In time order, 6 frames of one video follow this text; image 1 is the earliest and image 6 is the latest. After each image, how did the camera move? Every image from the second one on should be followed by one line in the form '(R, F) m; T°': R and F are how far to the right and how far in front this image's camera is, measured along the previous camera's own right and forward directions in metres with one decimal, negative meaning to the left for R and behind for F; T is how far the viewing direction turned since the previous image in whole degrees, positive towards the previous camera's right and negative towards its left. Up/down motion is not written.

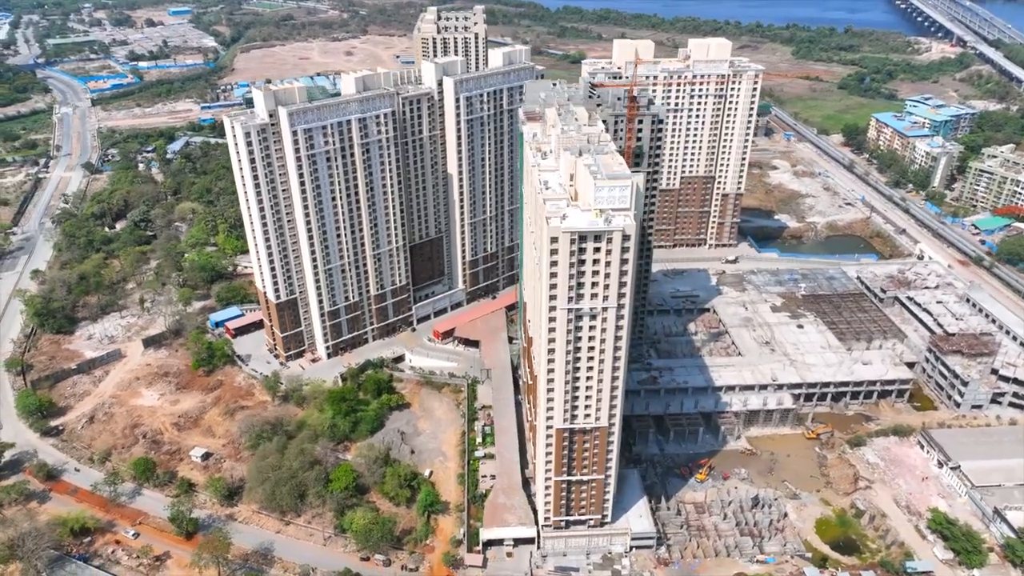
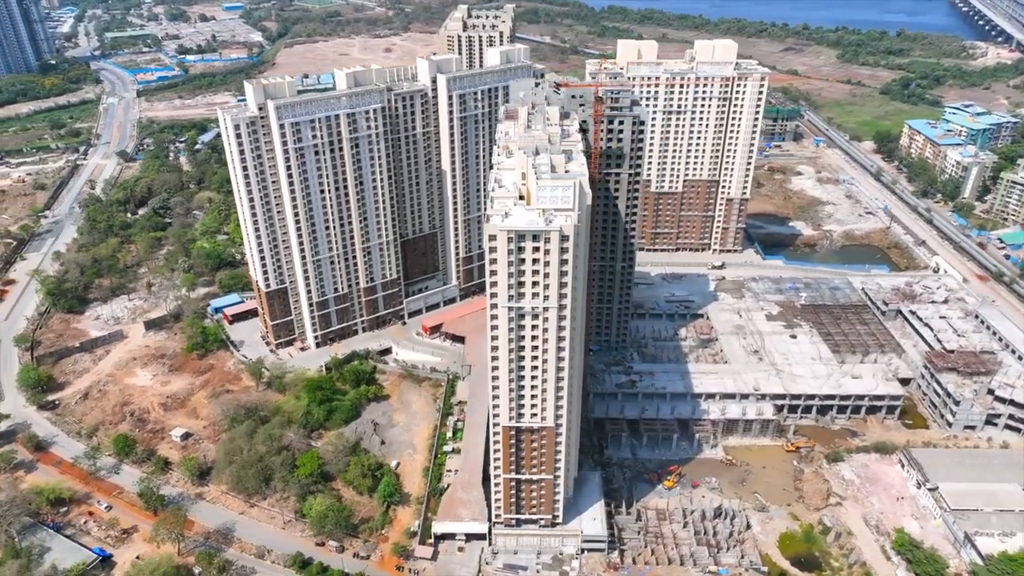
(+10.2, 0.0) m; -4°
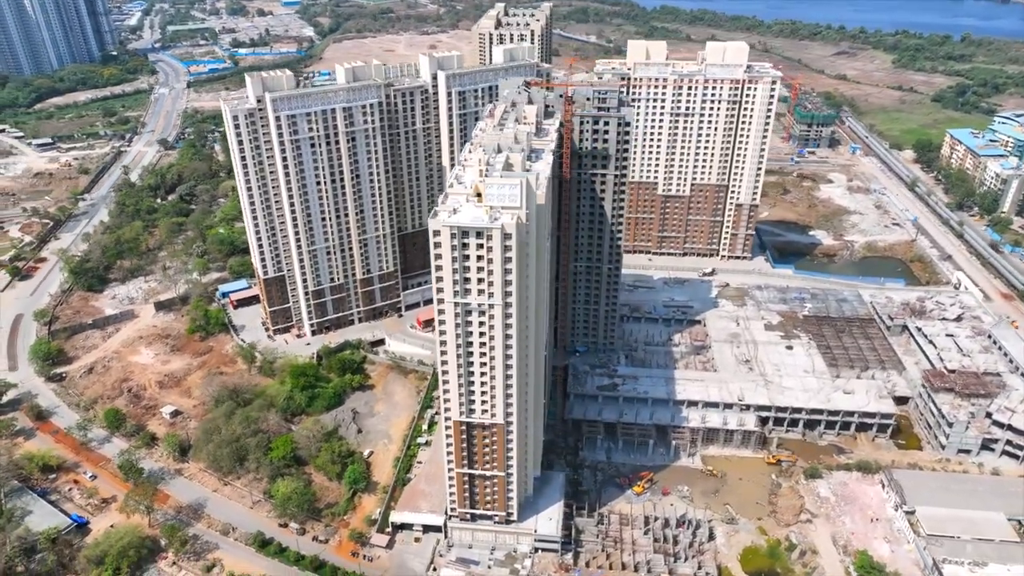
(+10.3, 0.0) m; -4°
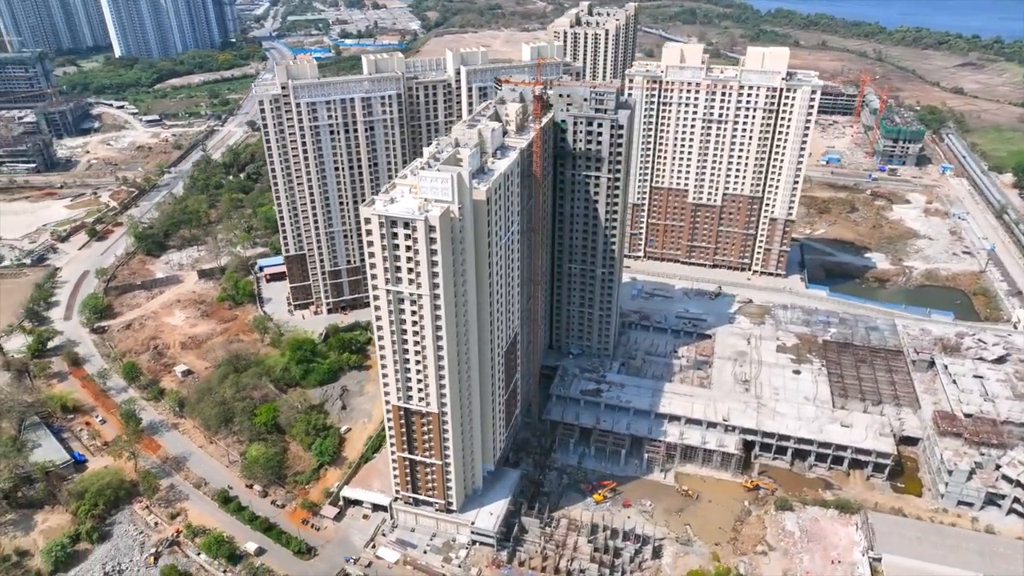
(+17.4, +0.7) m; -9°
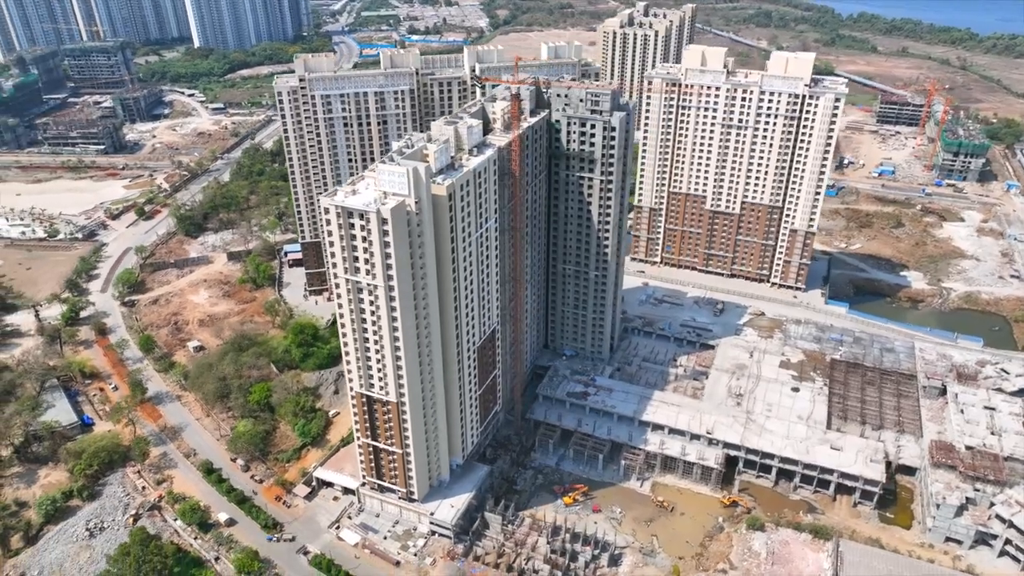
(+11.8, +0.1) m; -6°
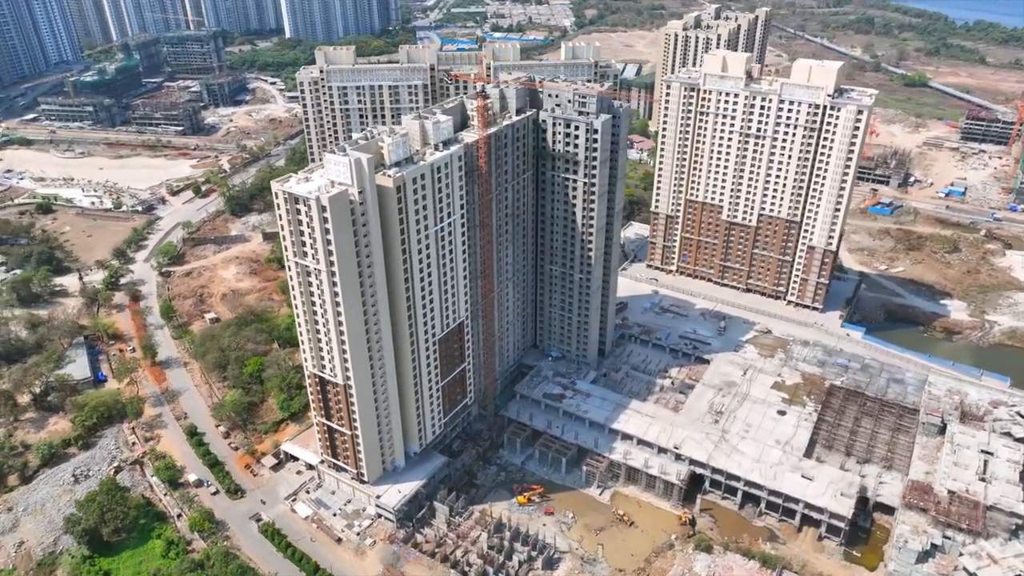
(+15.8, +0.4) m; -7°
